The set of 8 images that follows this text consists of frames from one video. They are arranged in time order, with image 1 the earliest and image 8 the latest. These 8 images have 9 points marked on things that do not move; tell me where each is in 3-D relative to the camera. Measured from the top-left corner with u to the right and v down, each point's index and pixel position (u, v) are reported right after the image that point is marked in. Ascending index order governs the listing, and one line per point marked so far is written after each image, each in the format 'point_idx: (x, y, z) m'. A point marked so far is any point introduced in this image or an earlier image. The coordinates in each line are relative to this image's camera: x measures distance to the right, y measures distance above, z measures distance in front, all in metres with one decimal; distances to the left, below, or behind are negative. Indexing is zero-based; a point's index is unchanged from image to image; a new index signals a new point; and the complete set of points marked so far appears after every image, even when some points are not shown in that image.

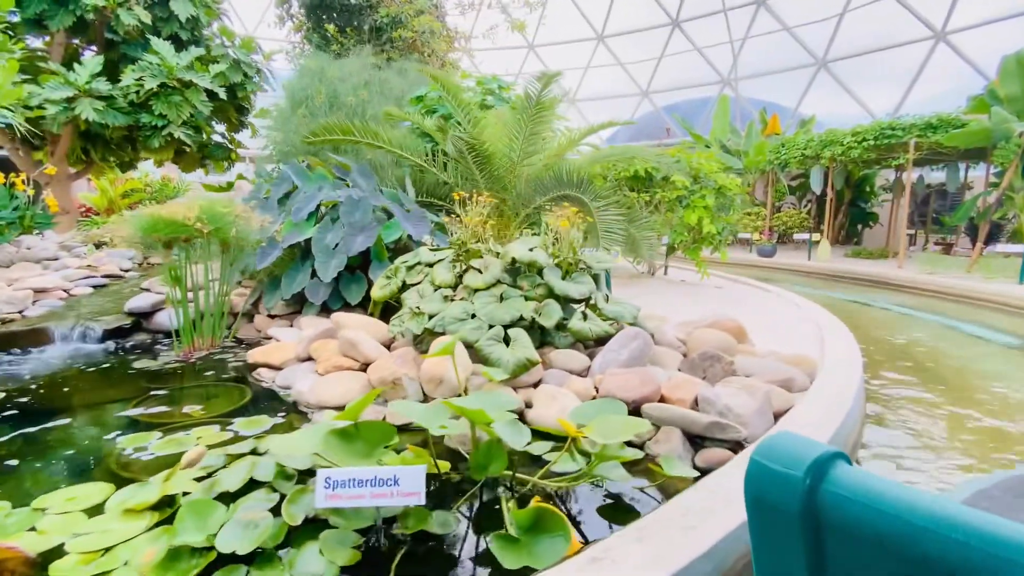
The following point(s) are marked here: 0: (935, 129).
0: (+7.6, +2.9, +9.2) m
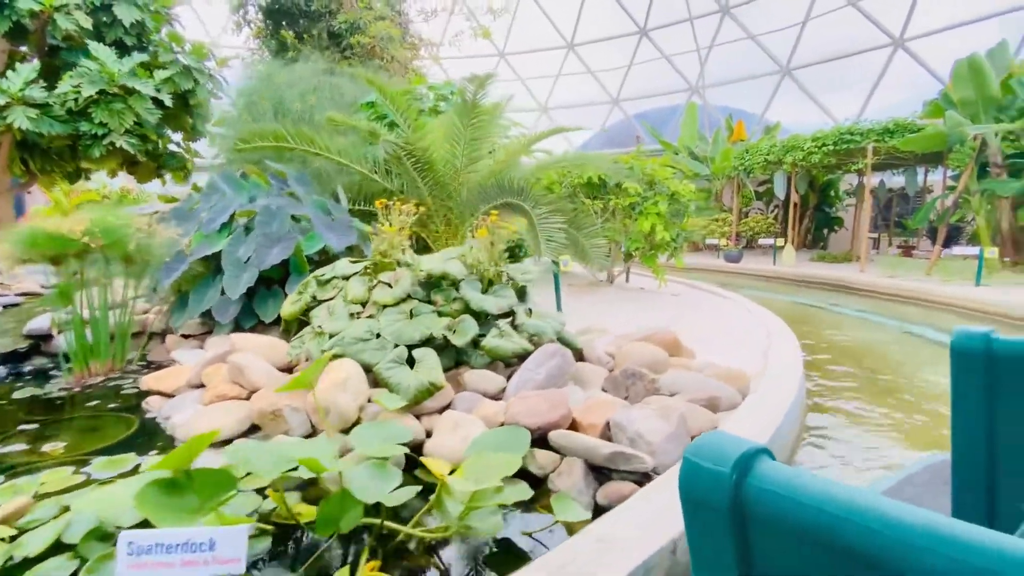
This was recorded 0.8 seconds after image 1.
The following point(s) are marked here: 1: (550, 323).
0: (+6.9, +2.8, +9.3) m
1: (+0.2, -0.2, +2.5) m
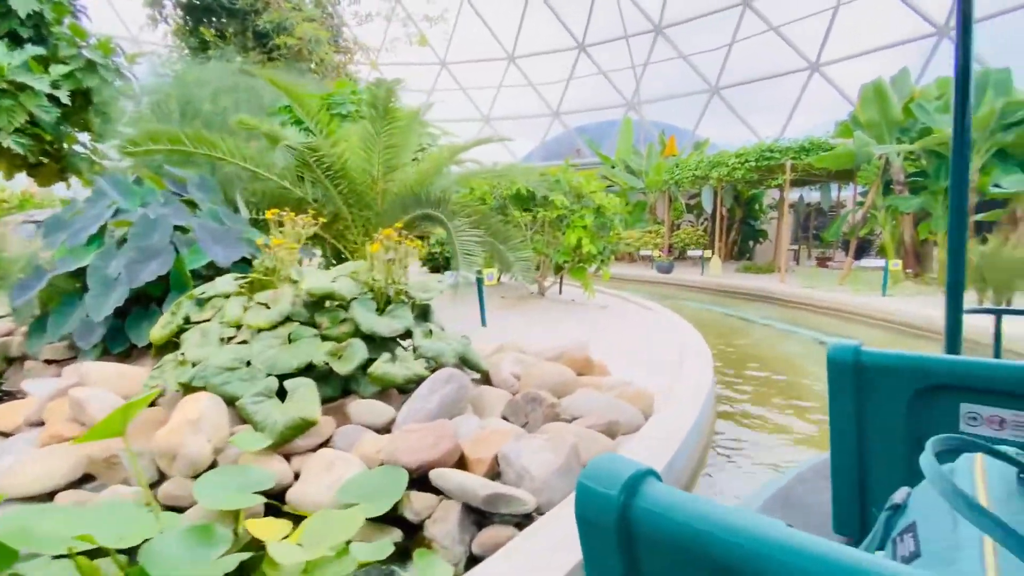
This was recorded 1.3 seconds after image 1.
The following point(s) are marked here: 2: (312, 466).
0: (+5.7, +2.6, +9.8) m
1: (-0.3, -0.3, +2.3) m
2: (-0.7, -0.6, +1.8) m
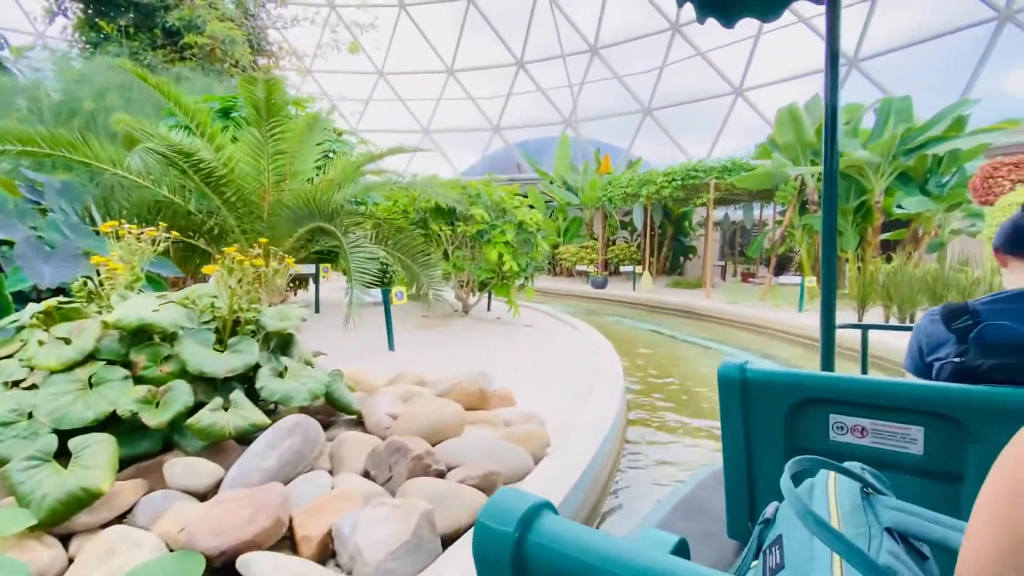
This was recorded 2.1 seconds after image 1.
0: (+4.3, +2.3, +10.1) m
1: (-0.8, -0.4, +2.0) m
2: (-1.2, -0.7, +1.4) m
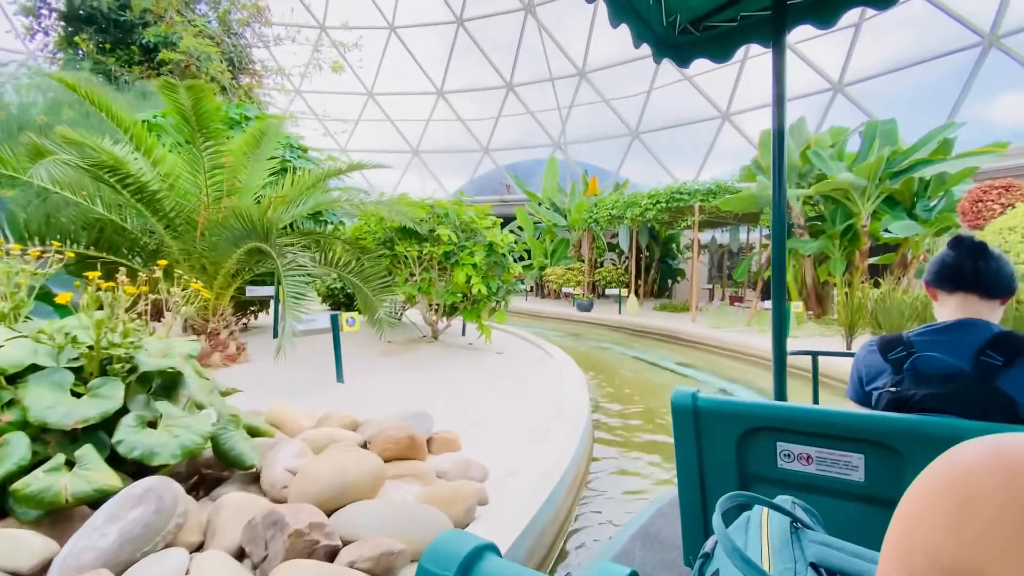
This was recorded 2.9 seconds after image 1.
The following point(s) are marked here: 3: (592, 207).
0: (+4.0, +1.8, +10.0) m
1: (-1.1, -0.5, +1.7) m
2: (-1.4, -0.8, +1.0) m
3: (+2.1, +2.1, +13.4) m
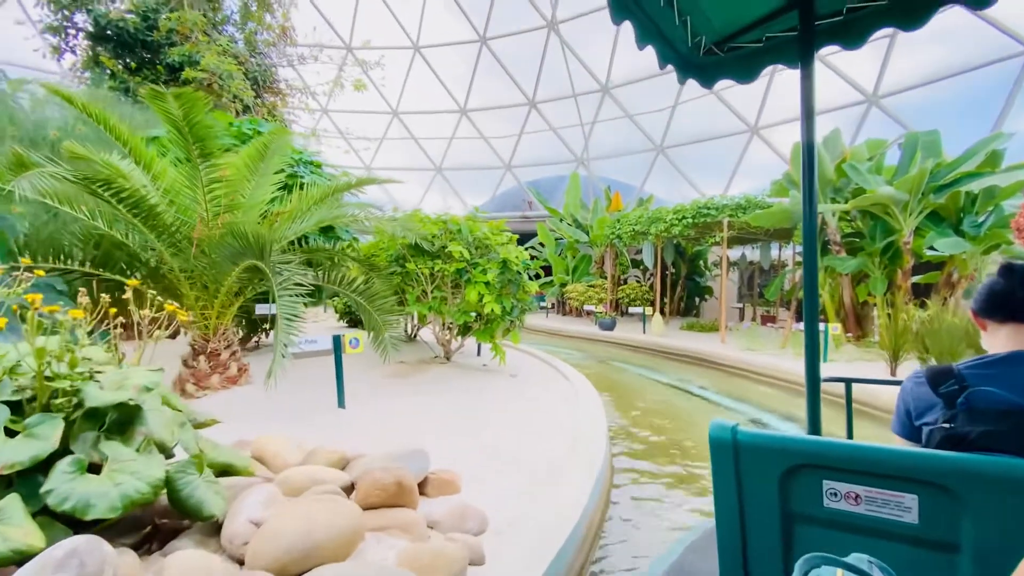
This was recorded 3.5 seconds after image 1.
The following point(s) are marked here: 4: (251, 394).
0: (+4.4, +1.5, +9.6) m
1: (-1.1, -0.5, +1.4) m
2: (-1.5, -0.8, +0.8) m
3: (+2.6, +1.7, +13.0) m
4: (-1.9, -0.8, +3.7) m
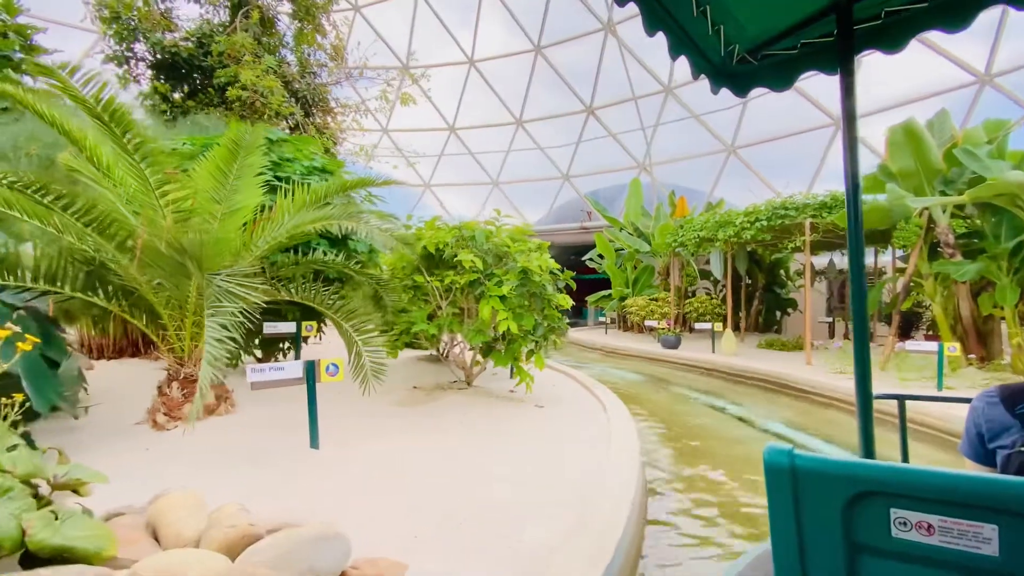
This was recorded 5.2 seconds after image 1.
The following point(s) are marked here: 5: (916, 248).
0: (+5.1, +1.3, +8.3) m
1: (-1.3, -0.6, +0.9) m
2: (-1.8, -0.9, +0.3) m
3: (+3.9, +1.4, +11.9) m
4: (-1.8, -0.9, +3.2) m
5: (+5.6, +0.5, +7.1) m
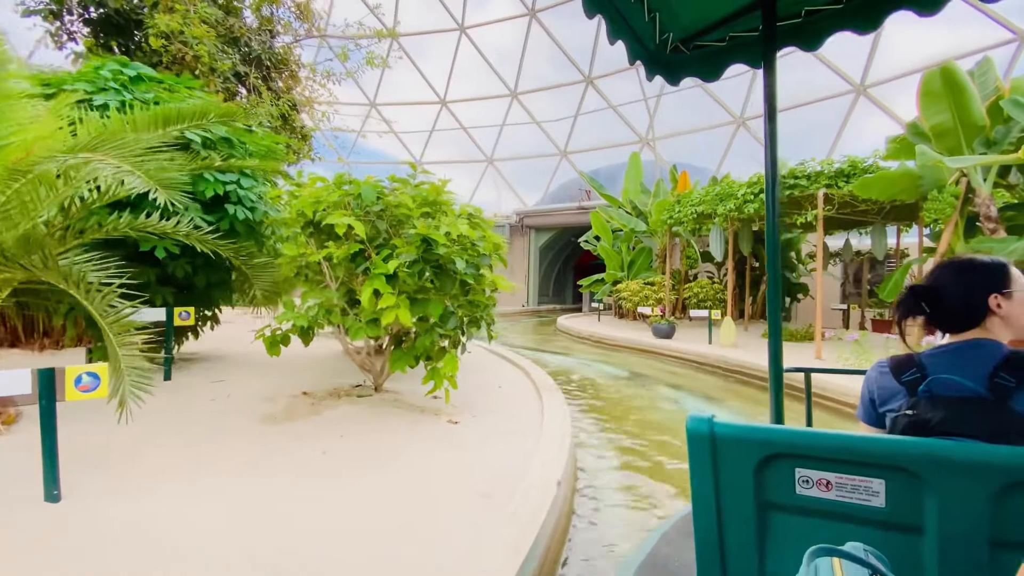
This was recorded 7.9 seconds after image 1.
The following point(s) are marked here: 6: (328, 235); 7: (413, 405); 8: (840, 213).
0: (+4.6, +1.5, +7.1) m
1: (-2.0, -0.5, -0.1) m
2: (-2.5, -0.8, -0.7) m
3: (+3.5, +1.7, +10.8) m
4: (-2.4, -0.7, +2.2) m
5: (+5.1, +0.7, +5.9) m
6: (-1.1, +0.3, +3.3) m
7: (-0.6, -0.8, +3.6) m
8: (+5.1, +1.2, +7.9) m
